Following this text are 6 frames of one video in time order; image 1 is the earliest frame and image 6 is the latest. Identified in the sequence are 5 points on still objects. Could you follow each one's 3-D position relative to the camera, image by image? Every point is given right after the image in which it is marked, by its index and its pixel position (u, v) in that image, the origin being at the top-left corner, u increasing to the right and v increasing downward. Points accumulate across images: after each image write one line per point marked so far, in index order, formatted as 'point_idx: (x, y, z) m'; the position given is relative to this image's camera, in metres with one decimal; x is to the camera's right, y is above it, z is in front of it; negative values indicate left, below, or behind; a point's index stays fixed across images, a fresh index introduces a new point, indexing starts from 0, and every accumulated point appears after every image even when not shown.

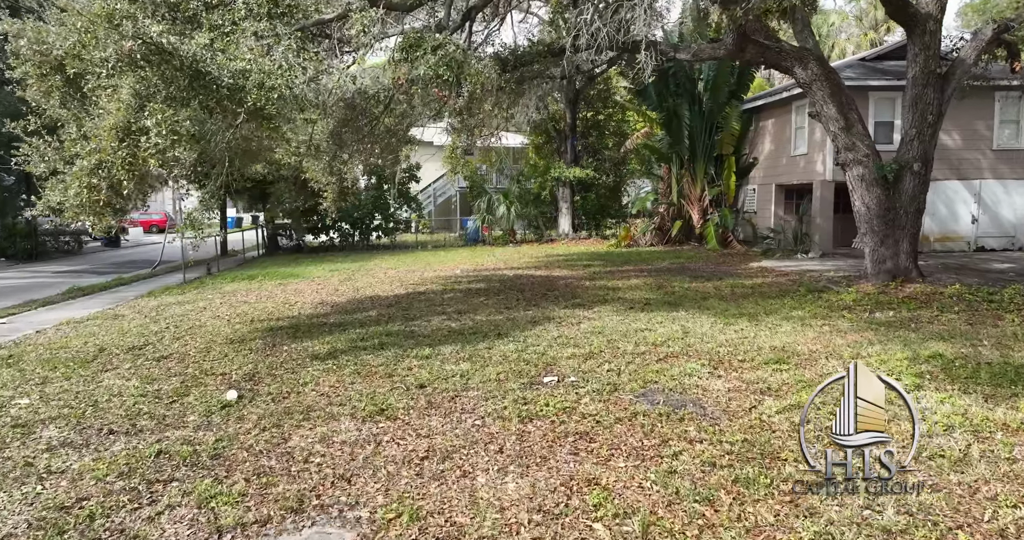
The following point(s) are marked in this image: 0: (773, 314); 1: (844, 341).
0: (+3.0, -0.5, +8.0) m
1: (+3.1, -0.7, +6.4) m
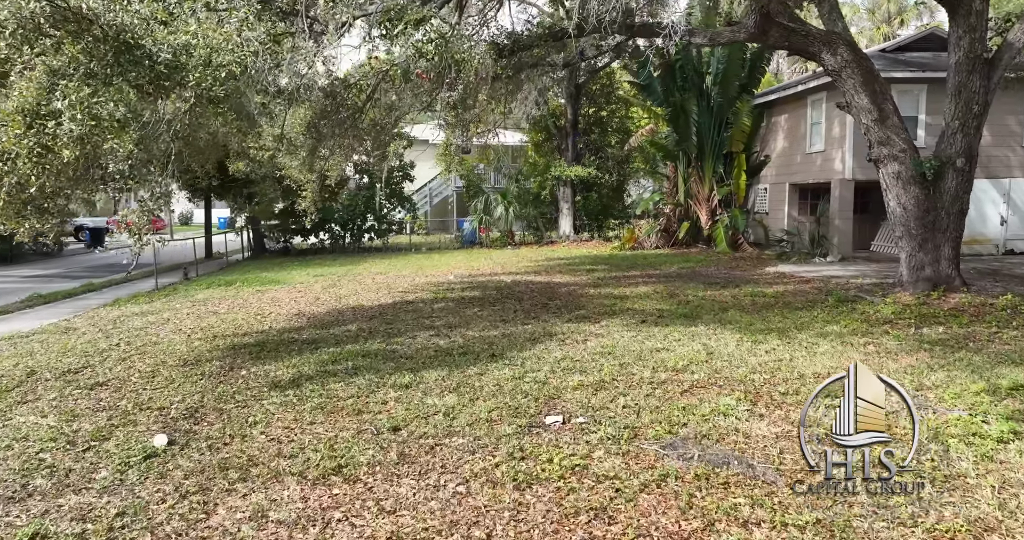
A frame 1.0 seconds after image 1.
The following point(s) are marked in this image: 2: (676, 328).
0: (+3.0, -0.6, +7.0) m
1: (+3.0, -0.8, +5.4) m
2: (+1.7, -0.6, +7.2) m
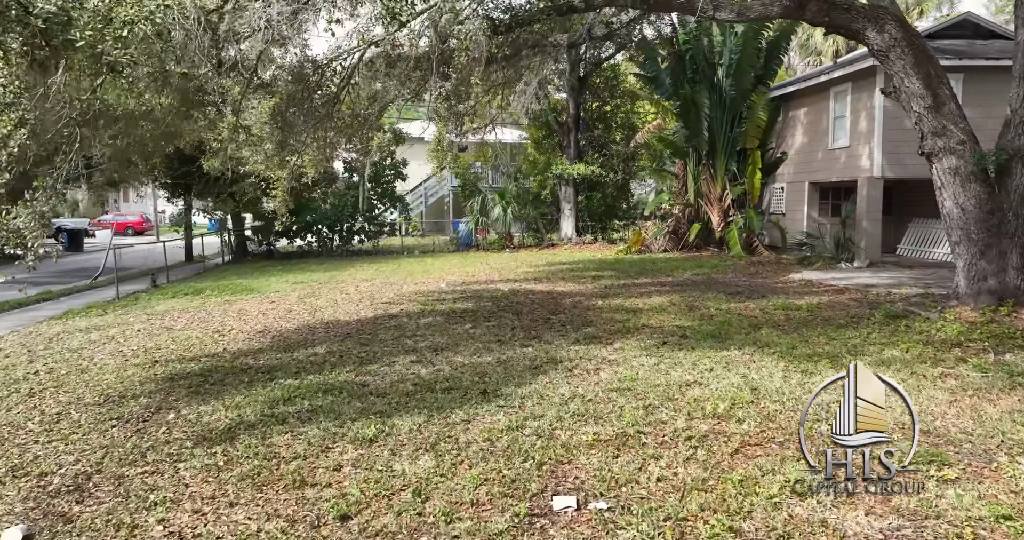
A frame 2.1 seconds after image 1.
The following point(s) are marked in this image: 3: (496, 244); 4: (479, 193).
0: (+3.0, -0.7, +5.9) m
1: (+3.0, -0.9, +4.3) m
2: (+1.7, -0.7, +6.0) m
3: (-0.4, +0.7, +18.8) m
4: (-0.9, +2.1, +18.9) m
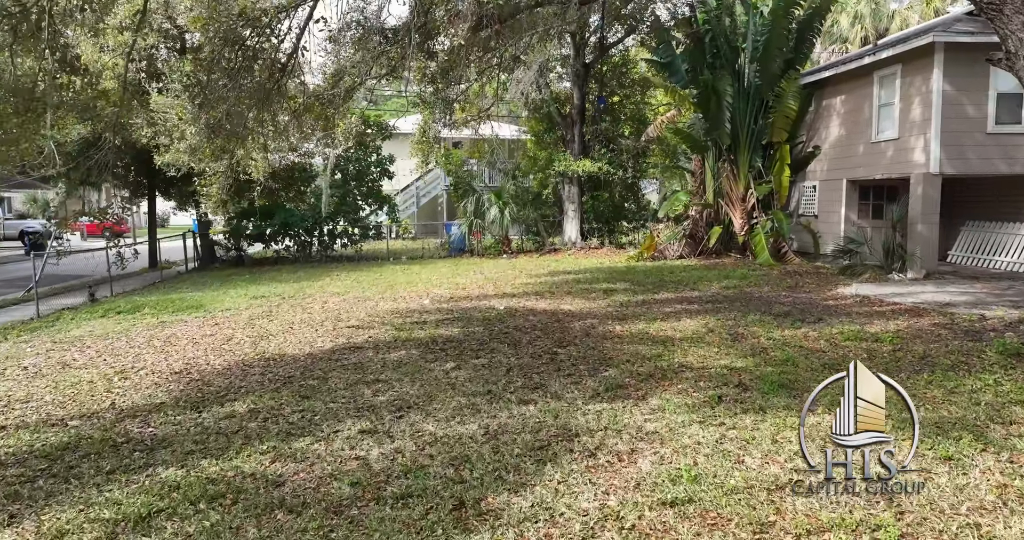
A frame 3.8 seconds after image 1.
0: (+2.9, -0.9, +4.0) m
1: (+3.0, -1.0, +2.5) m
2: (+1.7, -0.9, +4.2) m
3: (-0.5, +0.5, +17.0) m
4: (-1.0, +1.9, +17.0) m
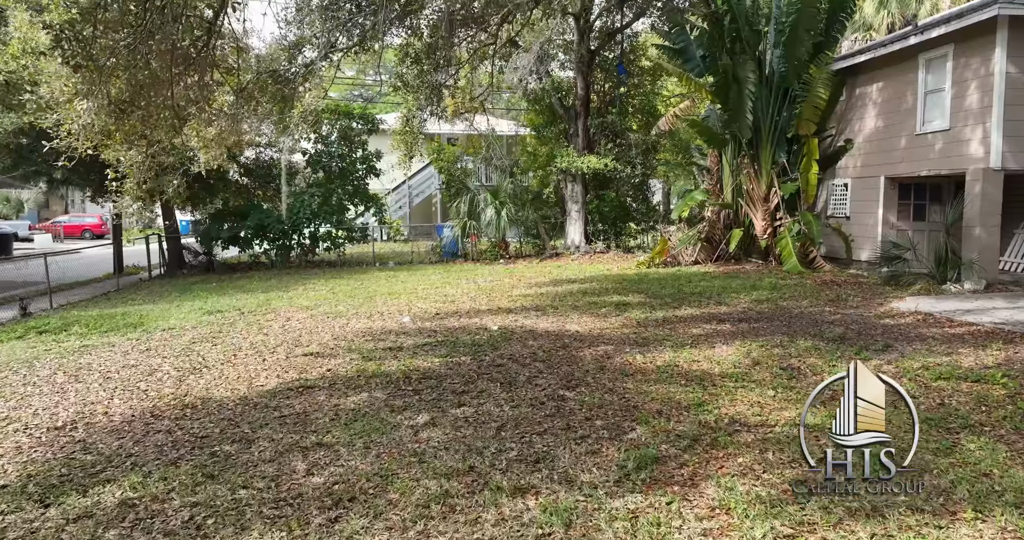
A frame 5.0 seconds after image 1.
0: (+2.9, -1.0, +2.6) m
1: (+2.9, -1.2, +1.0) m
2: (+1.6, -1.0, +2.7) m
3: (-0.6, +0.4, +15.5) m
4: (-1.0, +1.8, +15.6) m
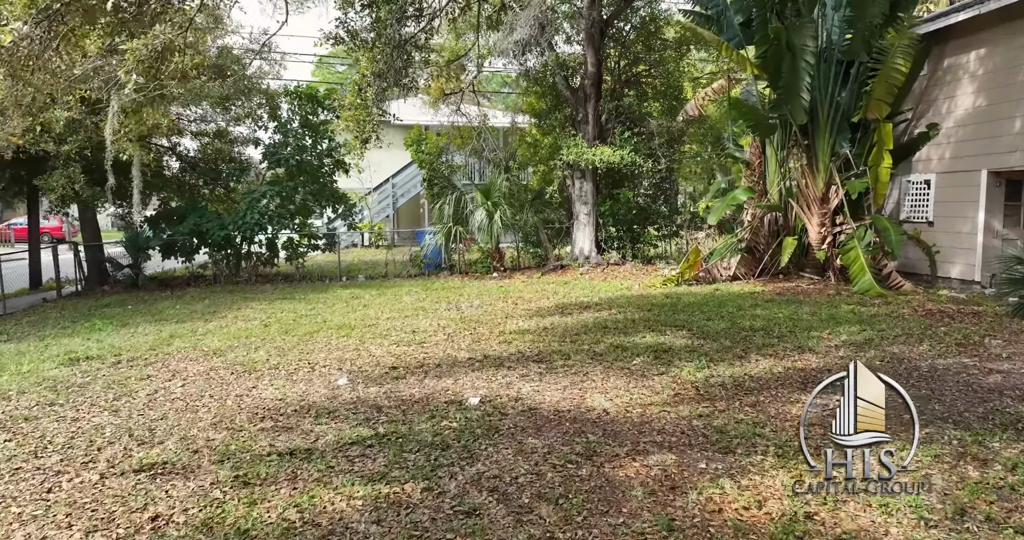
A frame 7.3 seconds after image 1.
0: (+2.8, -1.3, -0.1) m
1: (+2.9, -1.5, -1.7) m
2: (+1.6, -1.3, 0.0) m
3: (-0.6, +0.1, +12.8) m
4: (-1.1, +1.5, +12.9) m
